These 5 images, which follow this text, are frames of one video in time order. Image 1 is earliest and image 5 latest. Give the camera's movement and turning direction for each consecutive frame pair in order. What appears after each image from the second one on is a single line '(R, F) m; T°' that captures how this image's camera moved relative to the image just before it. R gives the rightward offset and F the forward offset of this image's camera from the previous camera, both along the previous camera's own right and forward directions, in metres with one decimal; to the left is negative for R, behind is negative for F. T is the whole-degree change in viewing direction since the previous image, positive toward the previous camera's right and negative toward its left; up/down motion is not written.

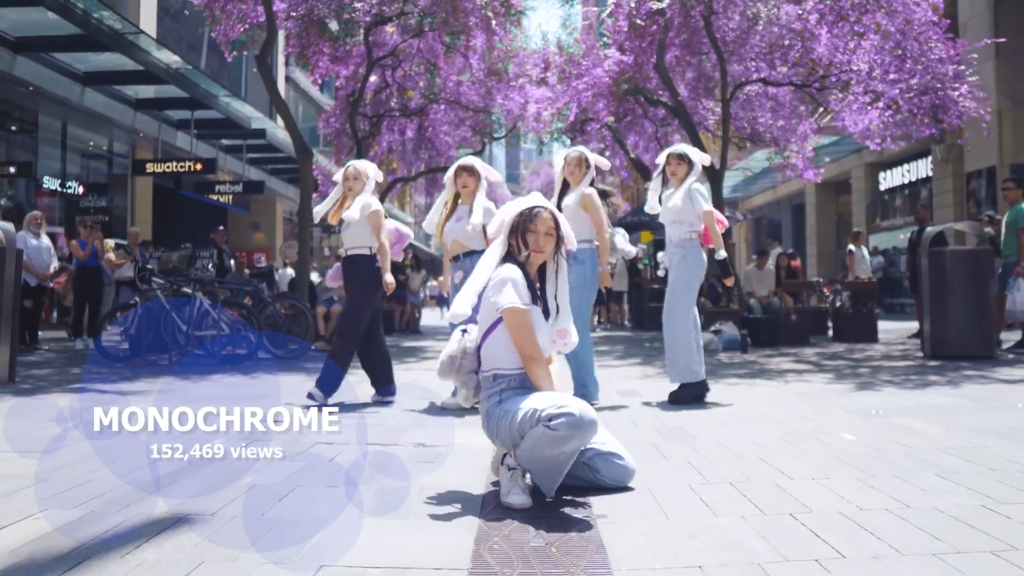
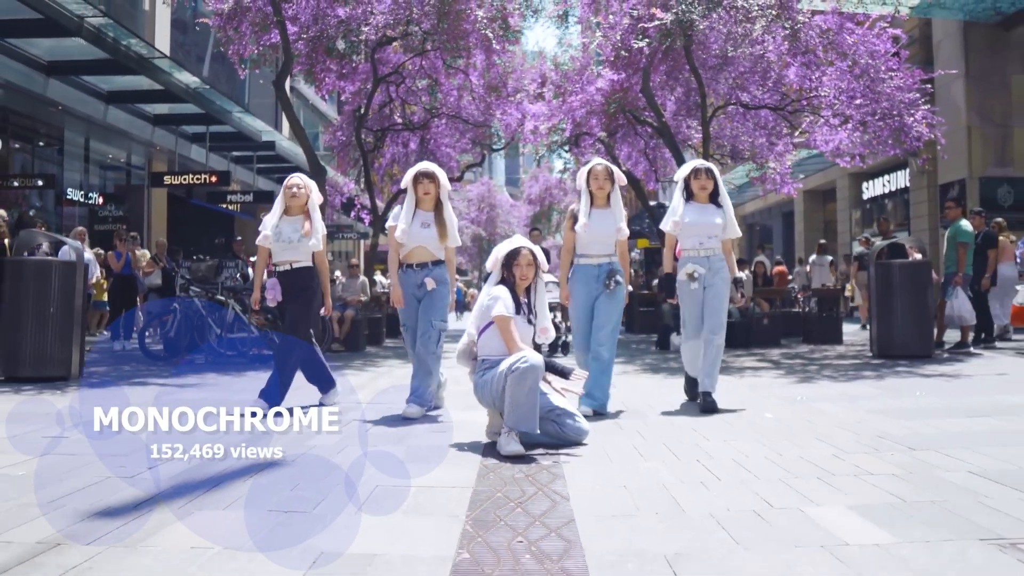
(0.0, -1.2) m; 0°
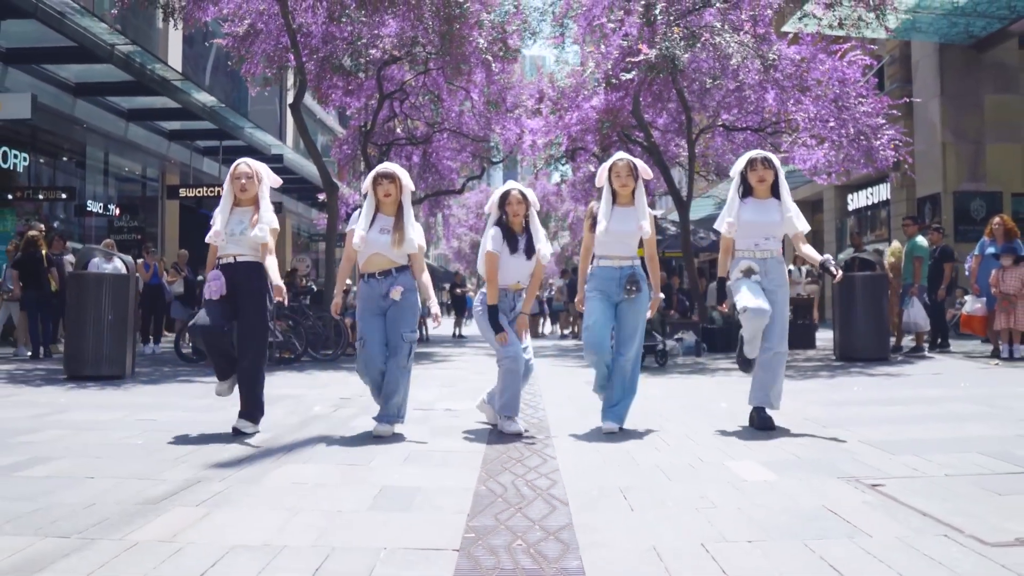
(0.0, -1.1) m; 0°
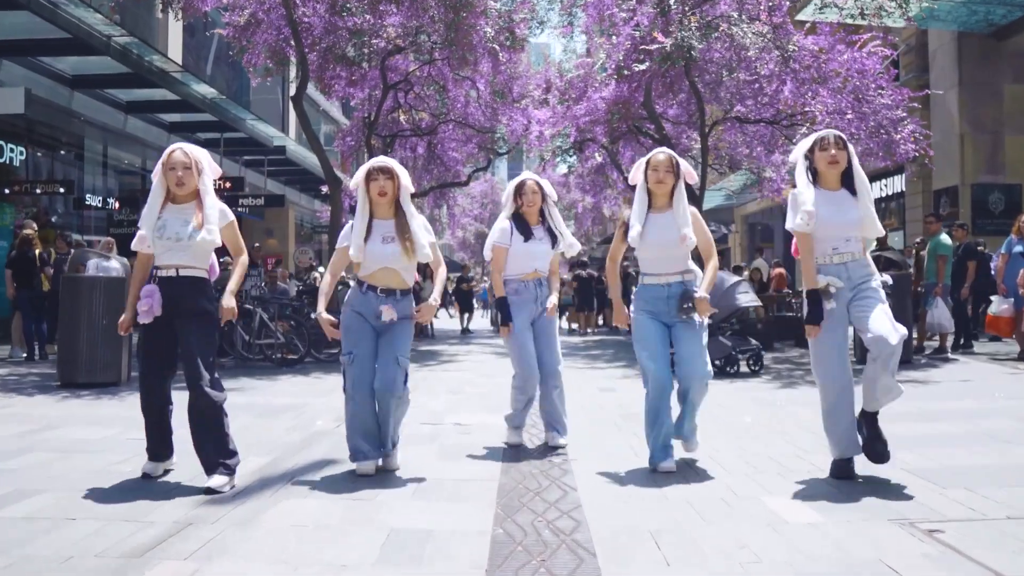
(0.0, +0.3) m; 0°
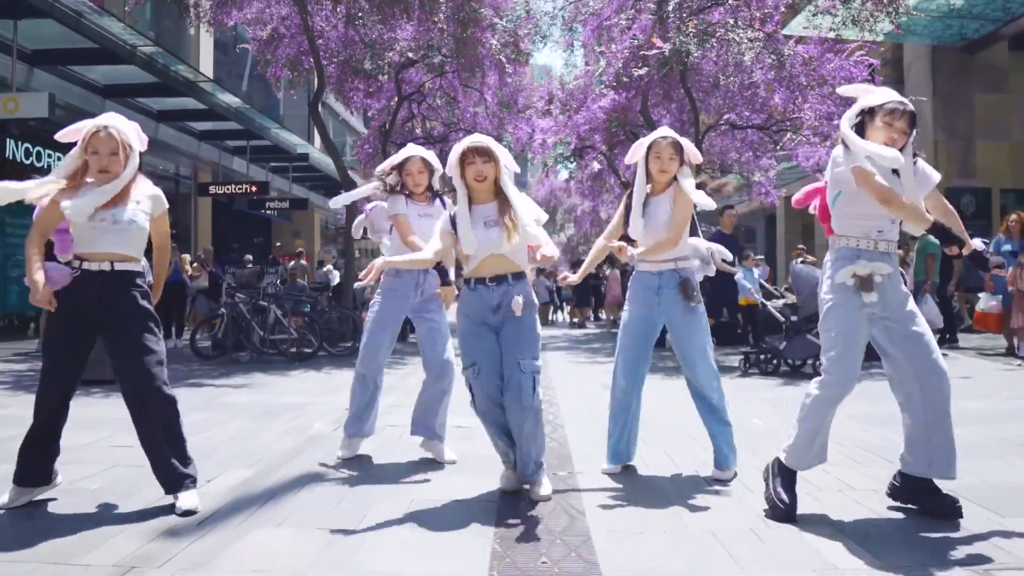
(-0.3, -1.7) m; 0°
